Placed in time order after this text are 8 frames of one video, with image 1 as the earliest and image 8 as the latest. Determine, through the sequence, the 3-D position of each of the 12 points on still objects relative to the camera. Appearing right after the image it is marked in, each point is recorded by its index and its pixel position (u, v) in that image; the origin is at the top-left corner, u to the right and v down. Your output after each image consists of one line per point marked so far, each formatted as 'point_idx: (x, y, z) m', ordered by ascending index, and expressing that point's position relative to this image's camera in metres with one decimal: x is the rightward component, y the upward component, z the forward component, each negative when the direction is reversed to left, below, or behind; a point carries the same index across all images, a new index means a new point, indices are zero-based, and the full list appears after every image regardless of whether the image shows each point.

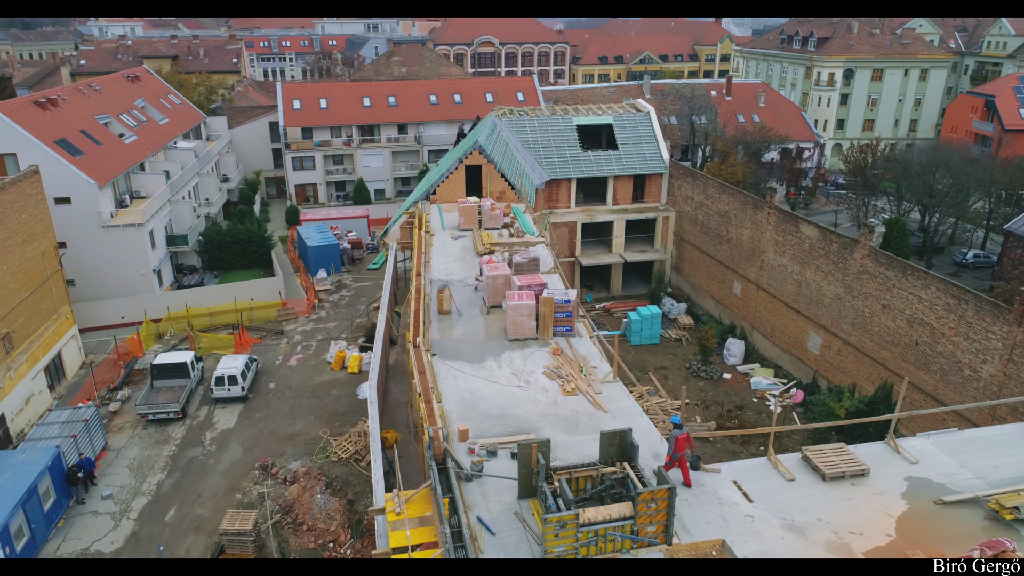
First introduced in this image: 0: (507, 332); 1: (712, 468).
0: (-0.1, -0.9, +15.0) m
1: (+3.0, -2.7, +10.7) m
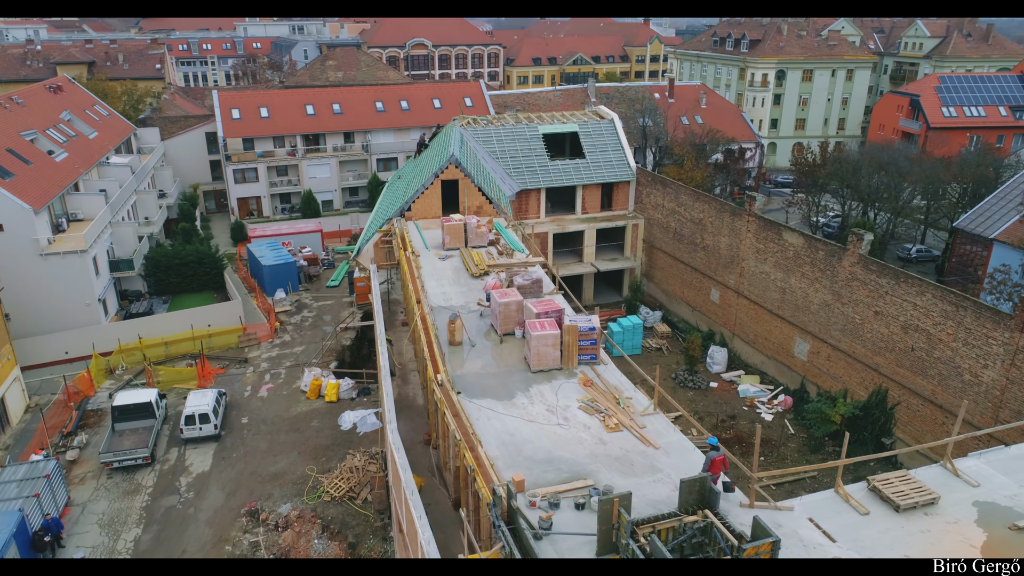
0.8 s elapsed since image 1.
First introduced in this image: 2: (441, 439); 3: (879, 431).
0: (+0.3, -1.5, +14.4) m
1: (+4.0, -3.2, +10.3) m
2: (-1.3, -2.8, +13.1) m
3: (+10.1, -4.0, +19.8) m
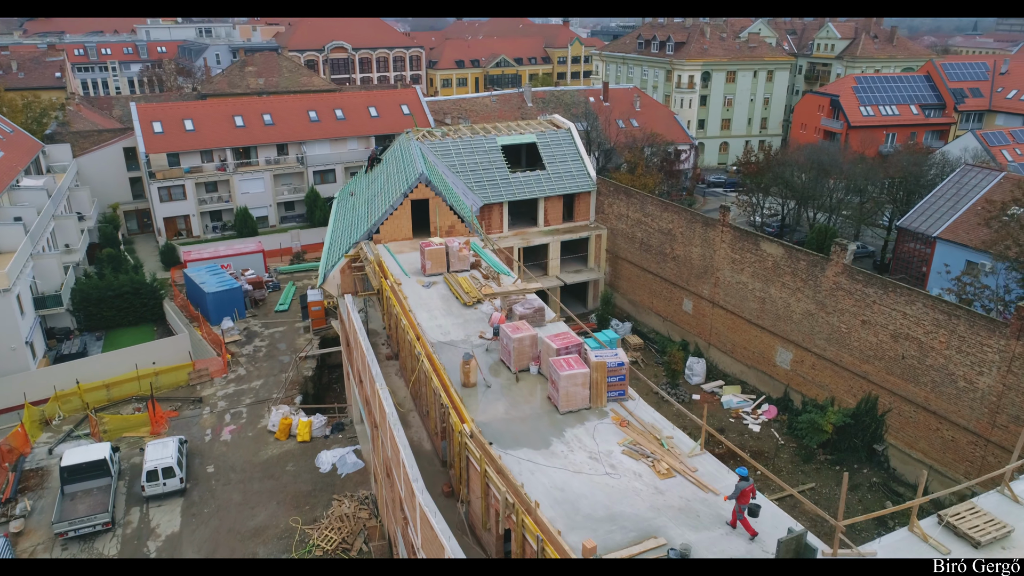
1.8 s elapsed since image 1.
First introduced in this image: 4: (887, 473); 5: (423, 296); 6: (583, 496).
0: (+0.9, -2.2, +13.5) m
1: (+5.0, -3.7, +10.0) m
2: (-0.6, -3.5, +12.1) m
3: (+10.0, -4.2, +20.0) m
4: (+10.5, -5.2, +20.0) m
5: (-2.4, -0.2, +19.3) m
6: (+1.1, -3.3, +11.2) m
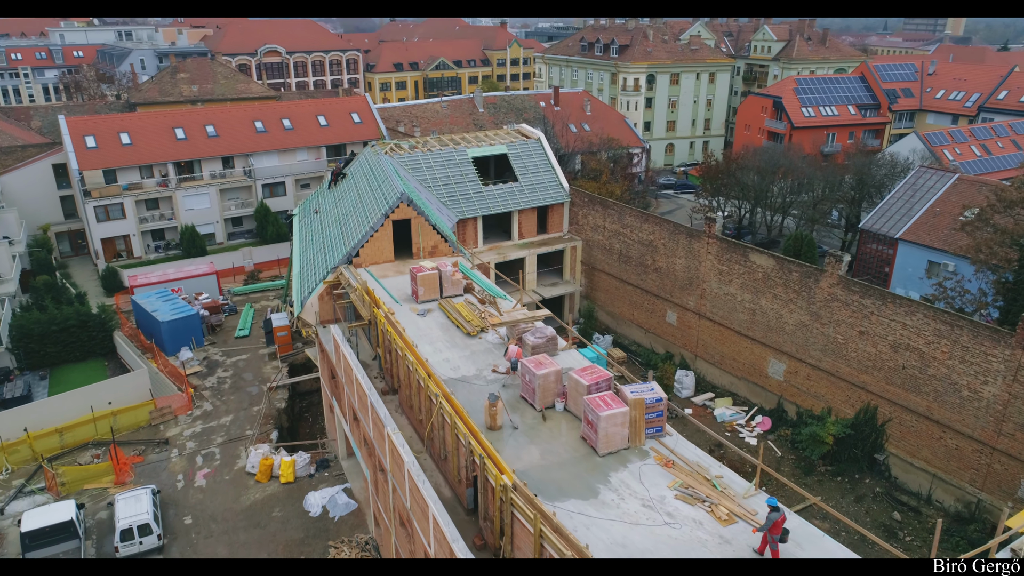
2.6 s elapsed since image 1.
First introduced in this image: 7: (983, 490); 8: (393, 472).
0: (+1.5, -2.8, +12.8) m
1: (+6.0, -4.2, +9.6) m
2: (+0.2, -4.2, +11.2) m
3: (+10.1, -4.5, +20.1) m
4: (+10.6, -5.5, +20.1) m
5: (-2.3, -0.9, +18.2) m
6: (+2.0, -3.9, +10.4) m
7: (+11.9, -5.1, +18.0) m
8: (-2.5, -3.8, +14.8) m
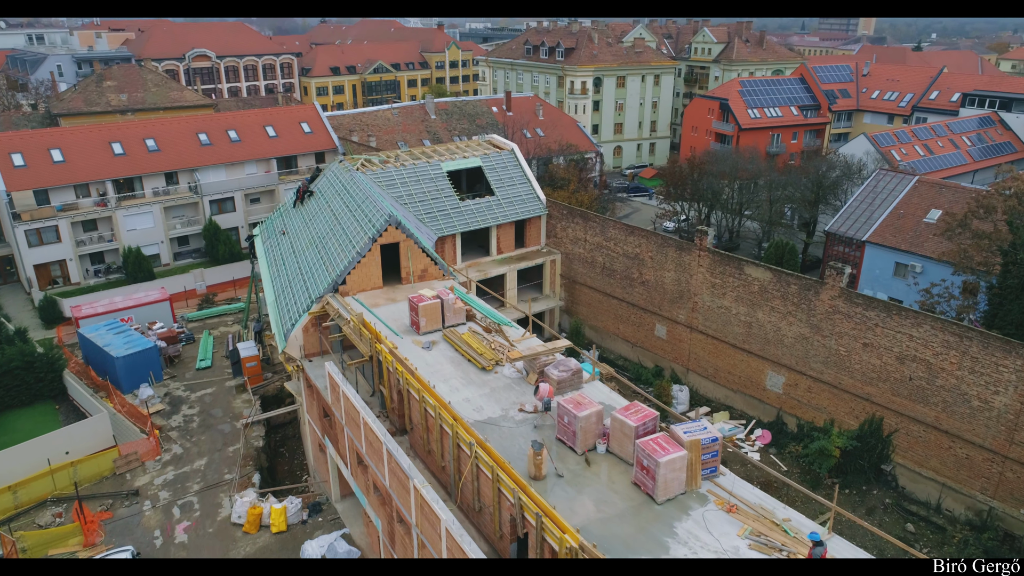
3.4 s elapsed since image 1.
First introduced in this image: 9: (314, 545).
0: (+2.4, -3.5, +12.0) m
1: (+7.2, -4.6, +9.3) m
2: (+1.3, -4.9, +10.4) m
3: (+10.3, -4.8, +20.1) m
4: (+10.9, -5.8, +20.2) m
5: (-2.0, -1.7, +17.1) m
6: (+3.1, -4.5, +9.8) m
7: (+12.3, -5.4, +18.2) m
8: (-1.7, -4.6, +13.7) m
9: (-5.2, -6.7, +18.6) m
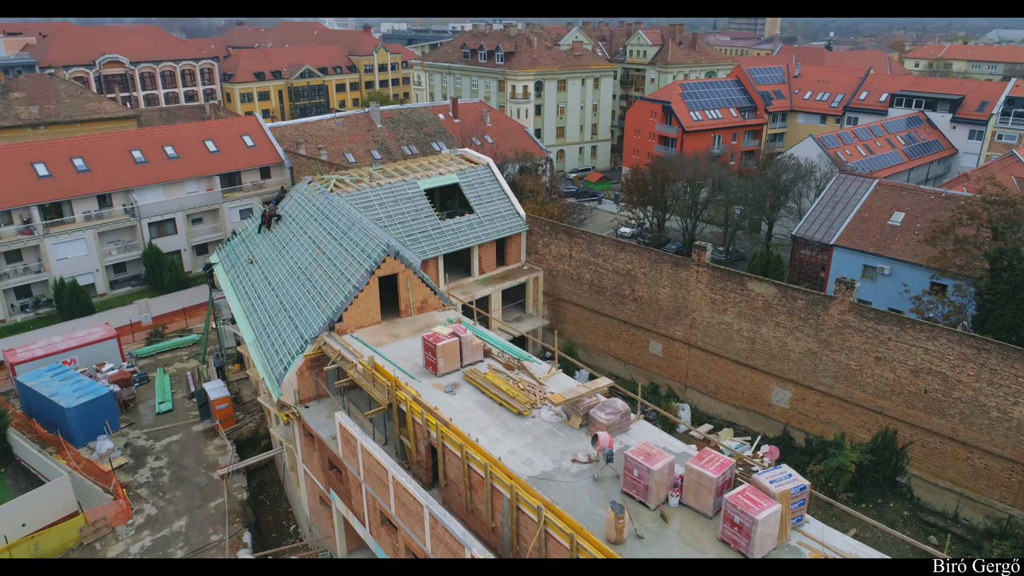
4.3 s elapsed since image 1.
0: (+3.7, -4.2, +11.2) m
1: (+8.8, -5.1, +9.0) m
2: (+2.9, -5.6, +9.5) m
3: (+10.8, -5.2, +20.1) m
4: (+11.4, -6.1, +20.2) m
5: (-1.3, -2.6, +15.8) m
6: (+4.7, -5.2, +9.1) m
7: (+13.0, -5.7, +18.4) m
8: (-0.5, -5.5, +12.4) m
9: (-4.4, -7.8, +17.0) m
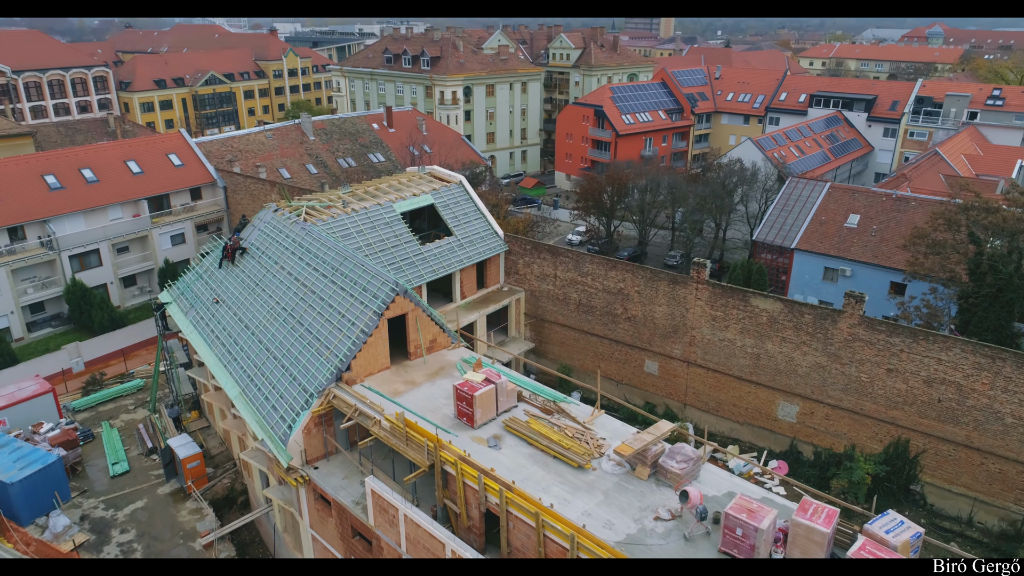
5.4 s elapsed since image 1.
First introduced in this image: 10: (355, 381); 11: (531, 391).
0: (+5.4, -4.8, +10.6) m
1: (+10.8, -5.5, +9.1) m
2: (+4.9, -6.3, +8.8) m
3: (+11.3, -5.5, +20.4) m
4: (+12.0, -6.4, +20.6) m
5: (-0.2, -3.5, +14.5) m
6: (+6.8, -5.8, +8.6) m
7: (+13.8, -5.9, +19.0) m
8: (+1.2, -6.4, +11.3) m
9: (-3.1, -8.8, +15.3) m
10: (-3.8, -2.3, +17.3) m
11: (+0.5, -2.4, +16.8) m
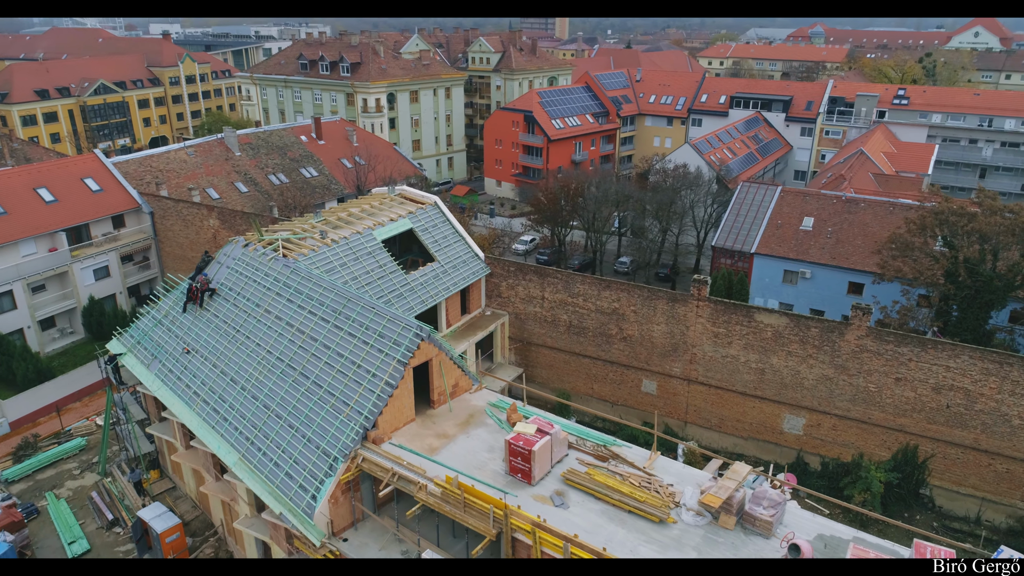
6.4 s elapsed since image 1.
0: (+7.3, -5.4, +10.3) m
1: (+12.9, -5.8, +9.6) m
2: (+7.2, -6.9, +8.4) m
3: (+11.9, -5.8, +20.8) m
4: (+12.5, -6.7, +21.1) m
5: (+1.2, -4.4, +13.4) m
6: (+9.0, -6.2, +8.5) m
7: (+14.5, -6.0, +19.8) m
8: (+3.1, -7.2, +10.4) m
9: (-1.5, -9.8, +13.8) m
10: (-2.9, -3.3, +15.7) m
11: (+1.5, -3.3, +15.7) m
